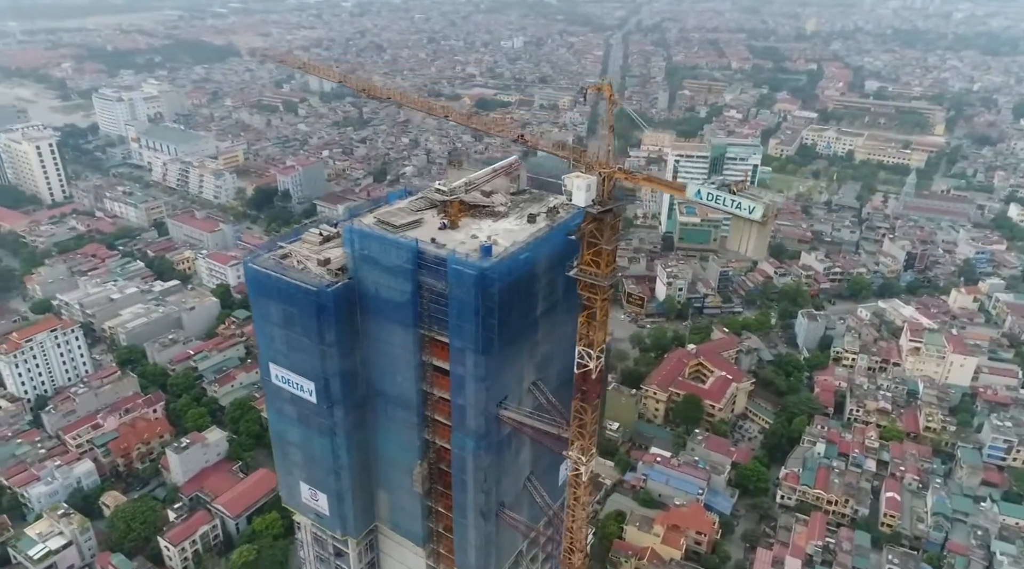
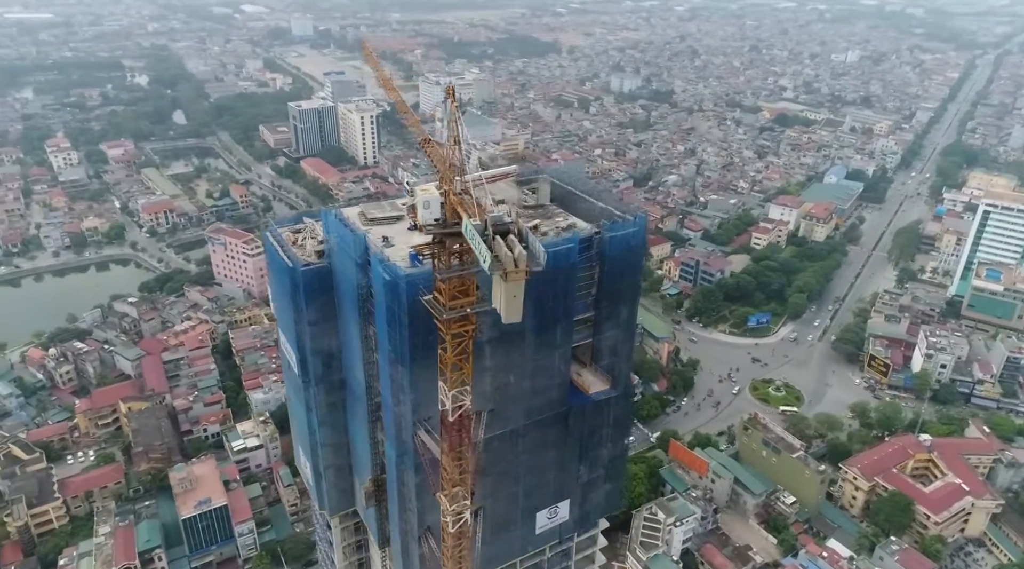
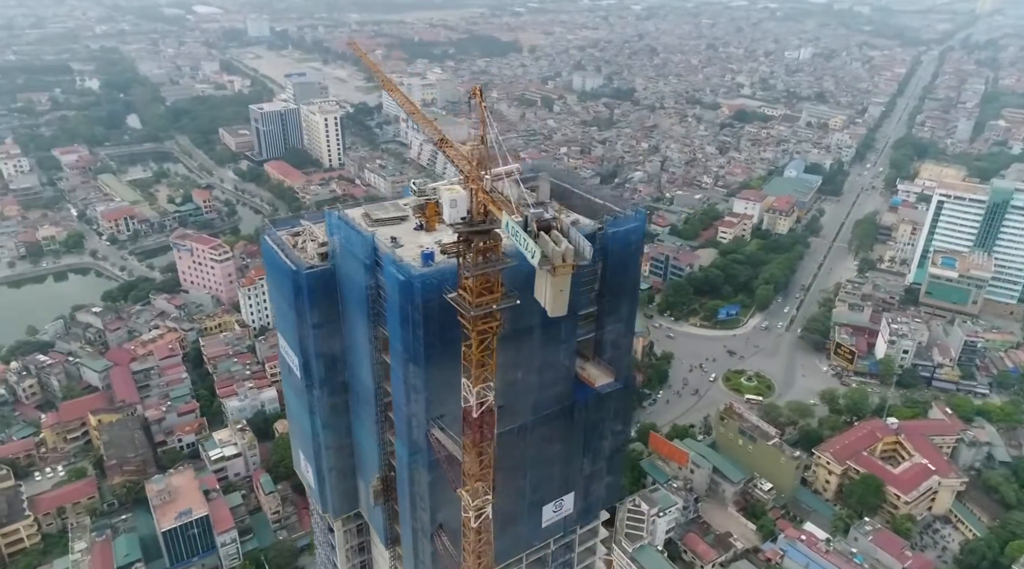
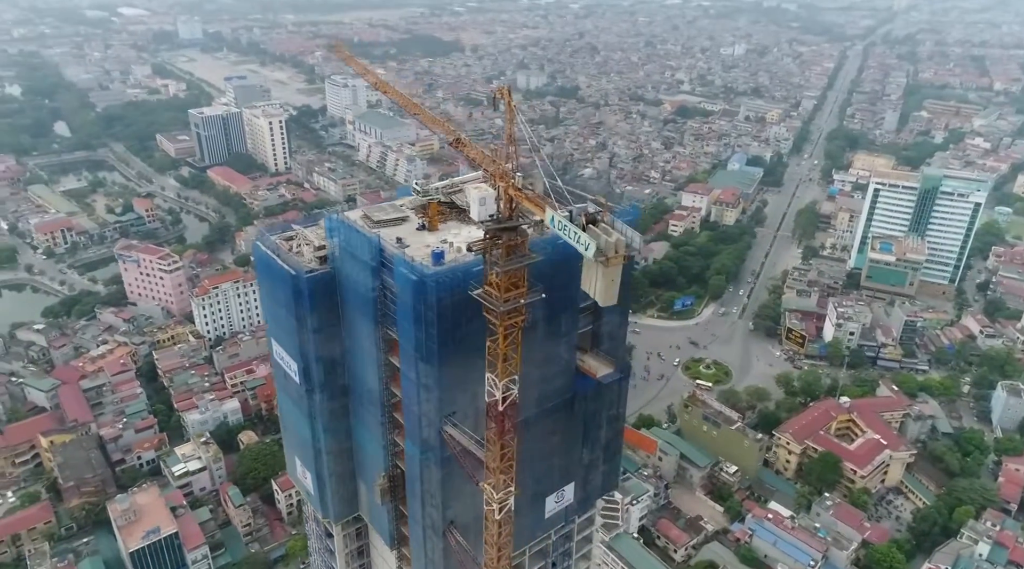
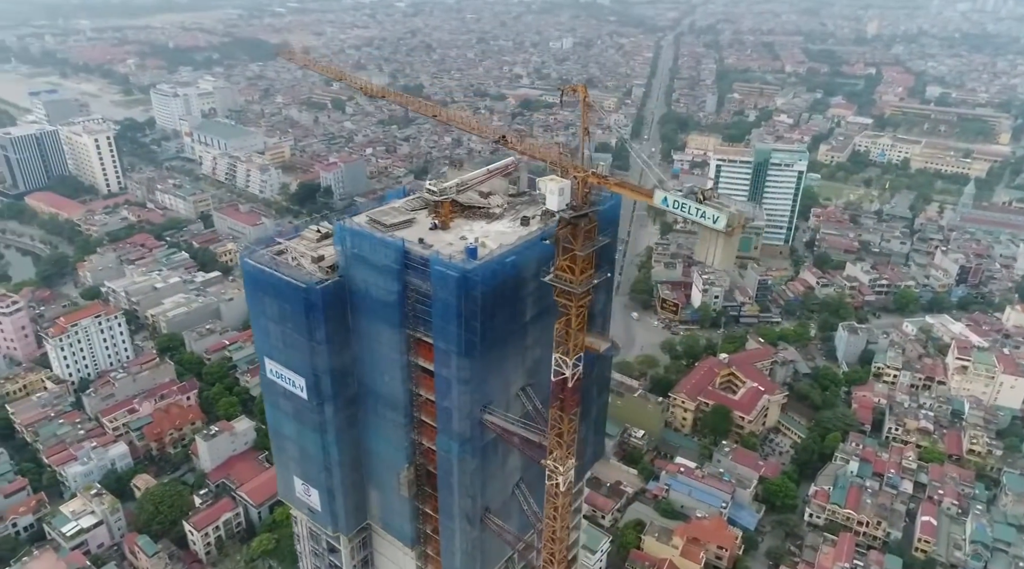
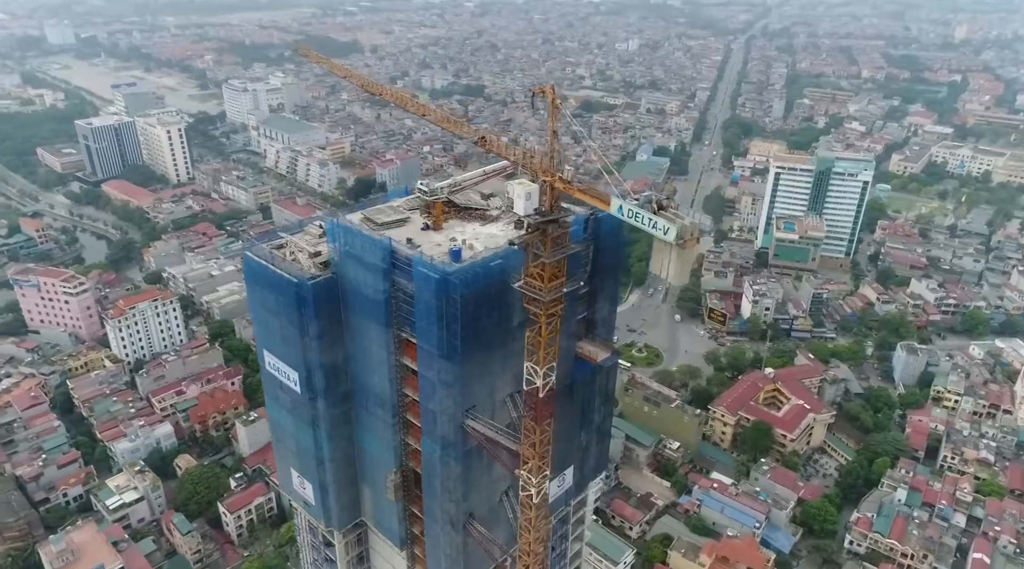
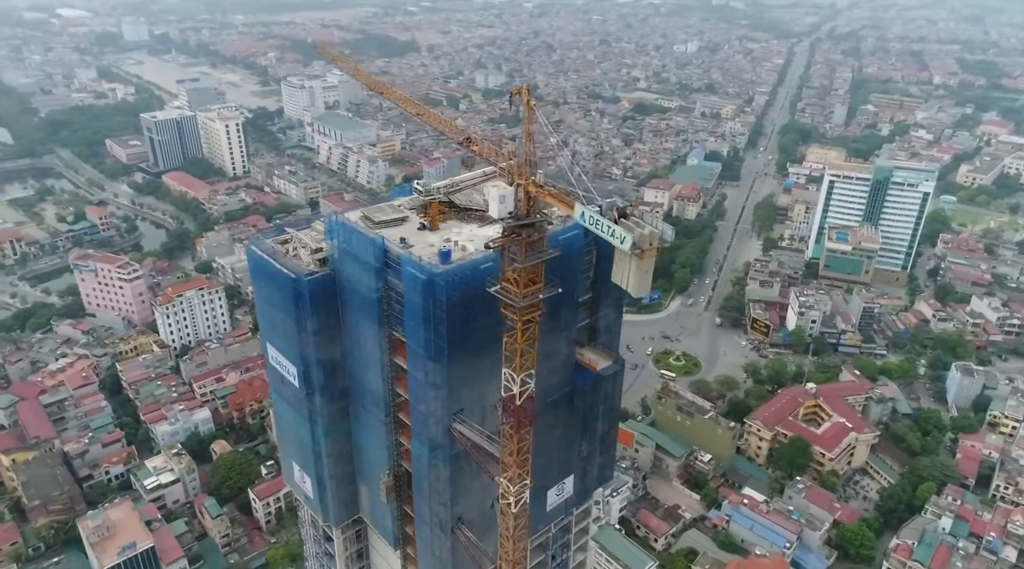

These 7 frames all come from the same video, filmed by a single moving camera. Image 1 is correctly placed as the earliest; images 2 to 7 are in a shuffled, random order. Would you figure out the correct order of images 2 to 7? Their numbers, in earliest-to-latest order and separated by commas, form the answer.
5, 6, 7, 4, 3, 2
